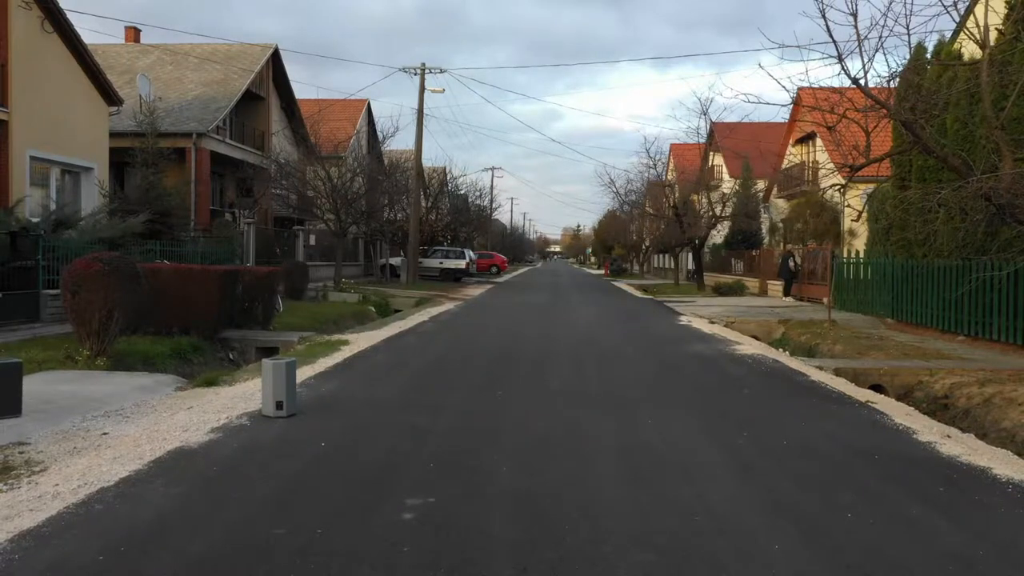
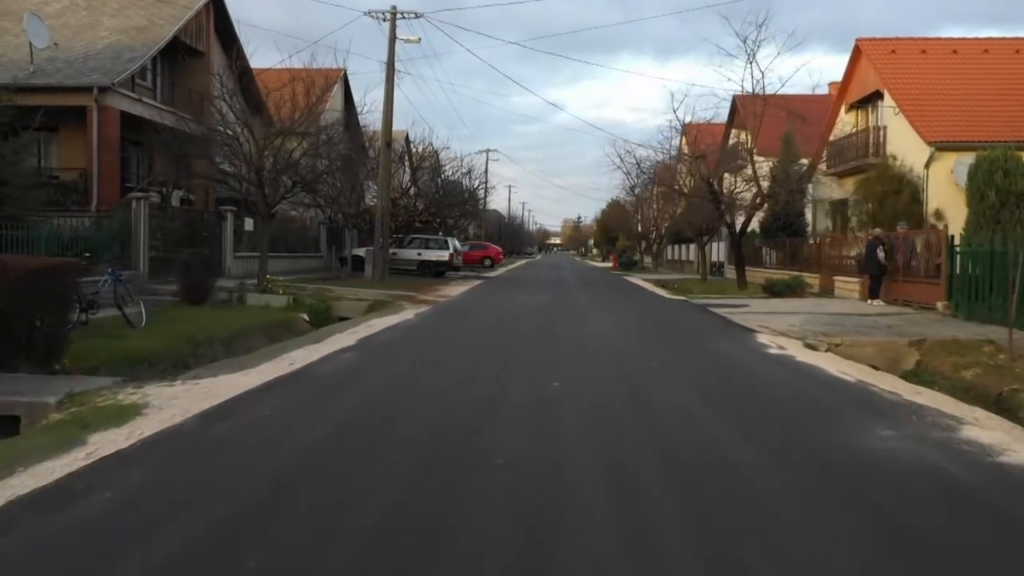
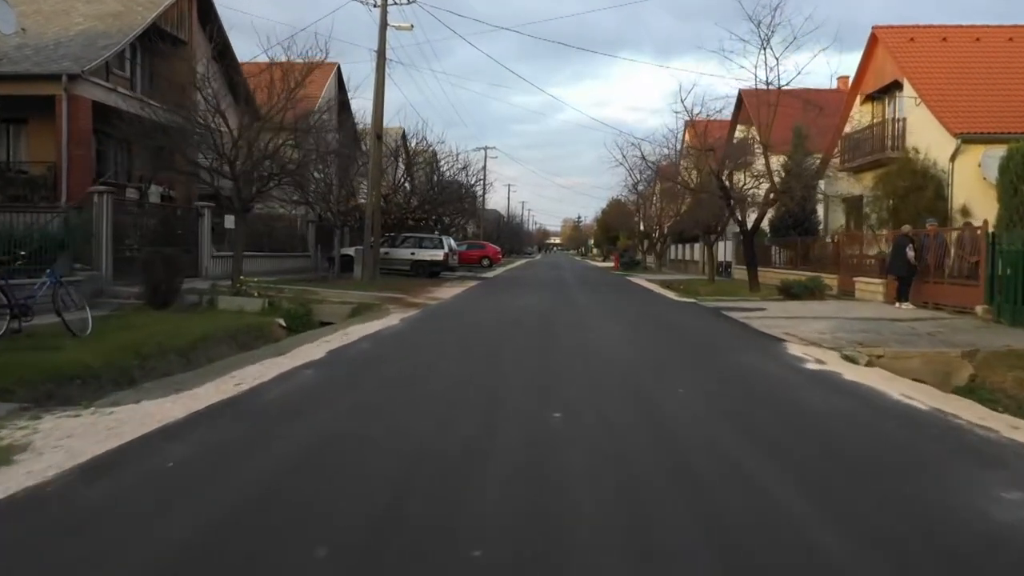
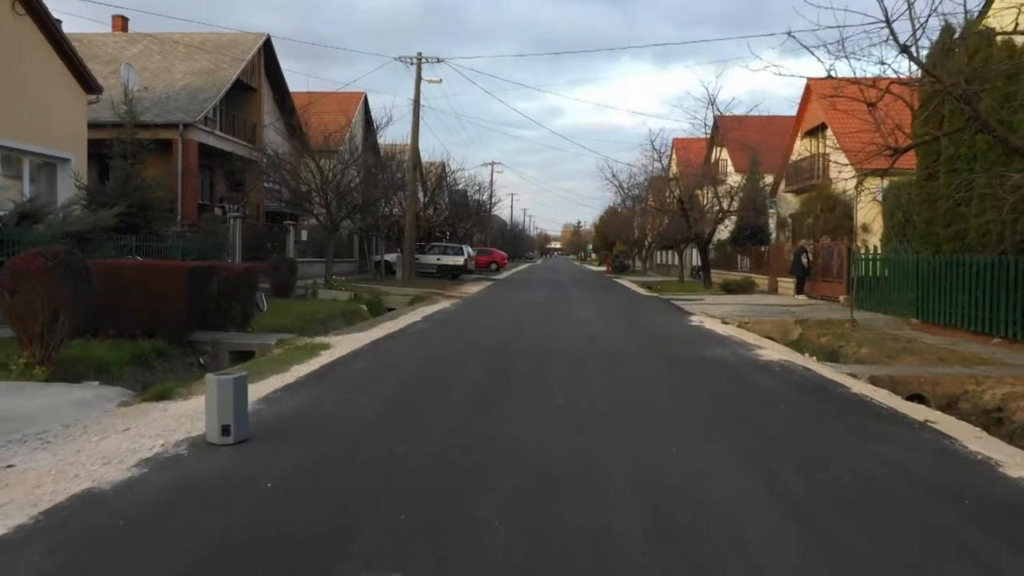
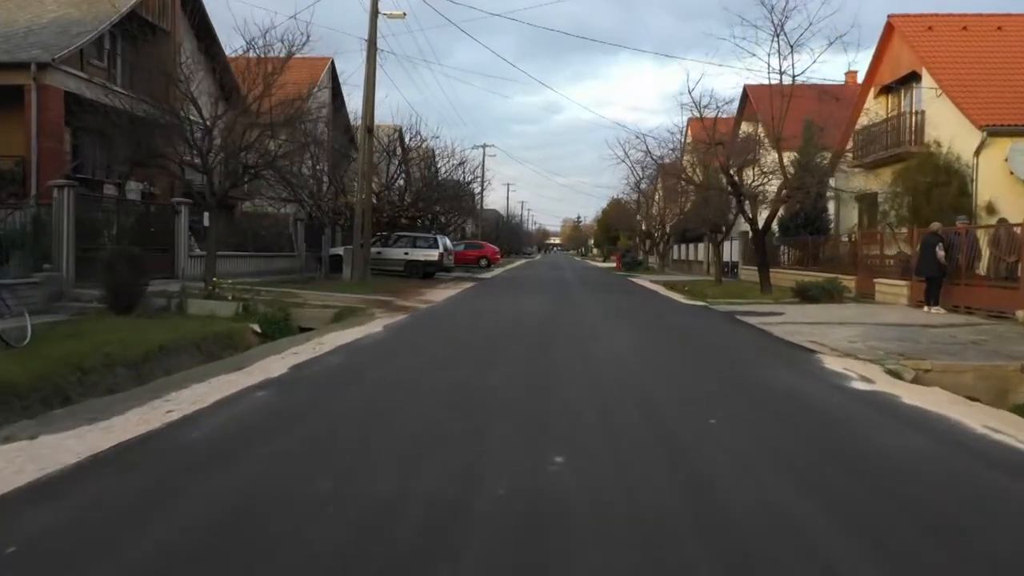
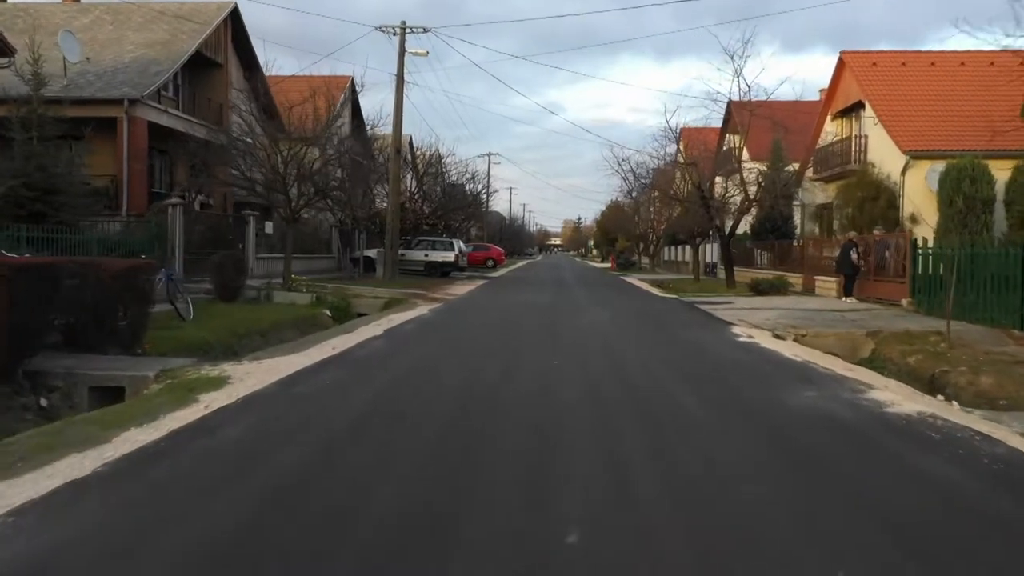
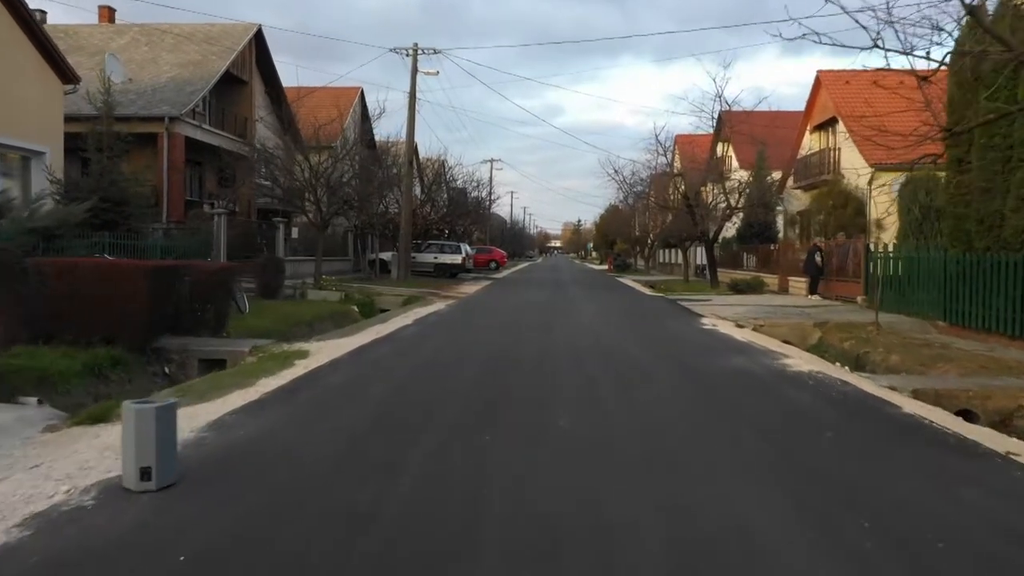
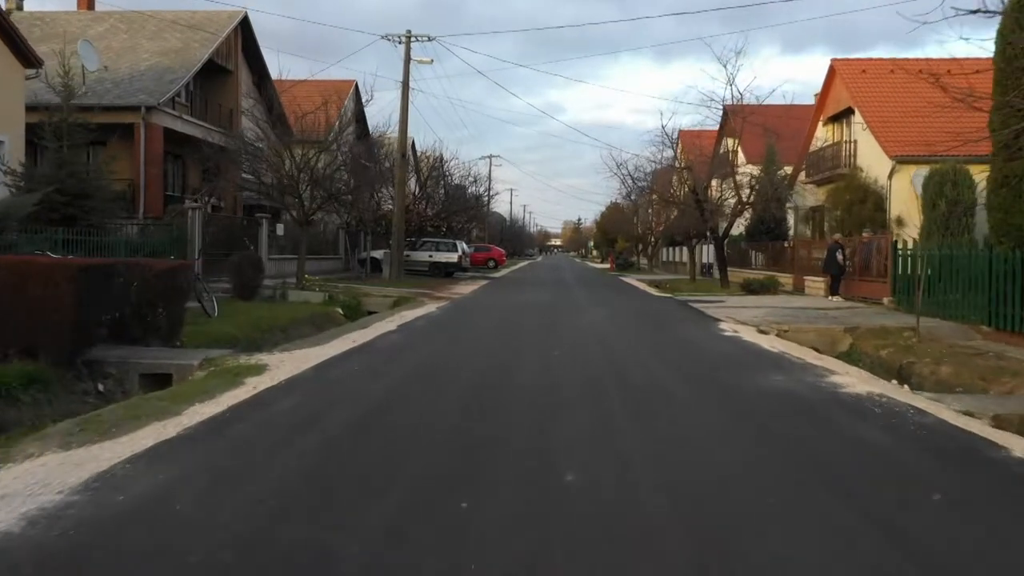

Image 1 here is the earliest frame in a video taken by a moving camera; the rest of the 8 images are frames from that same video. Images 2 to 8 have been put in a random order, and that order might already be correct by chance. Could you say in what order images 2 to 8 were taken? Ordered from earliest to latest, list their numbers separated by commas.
4, 7, 8, 6, 2, 3, 5
